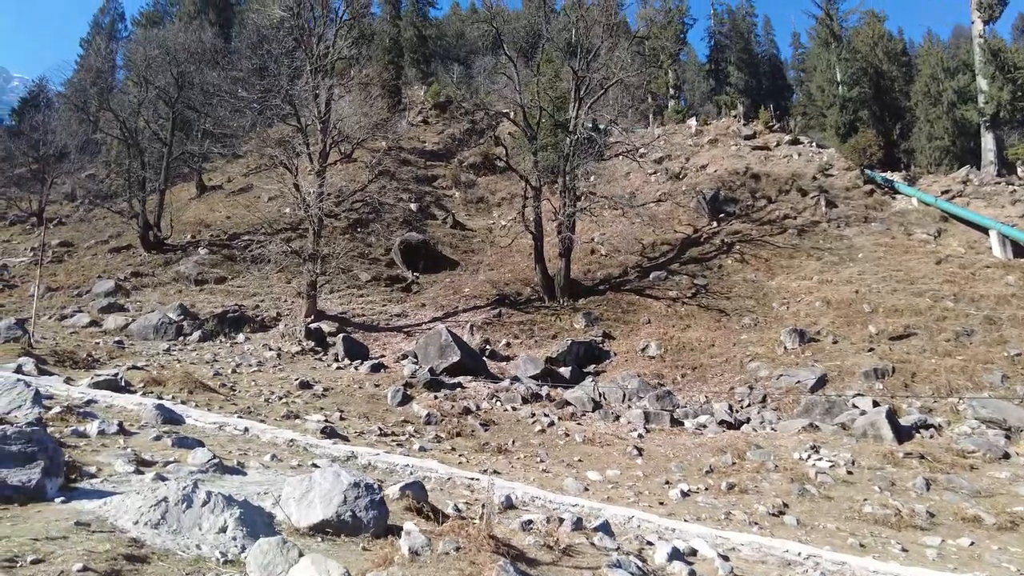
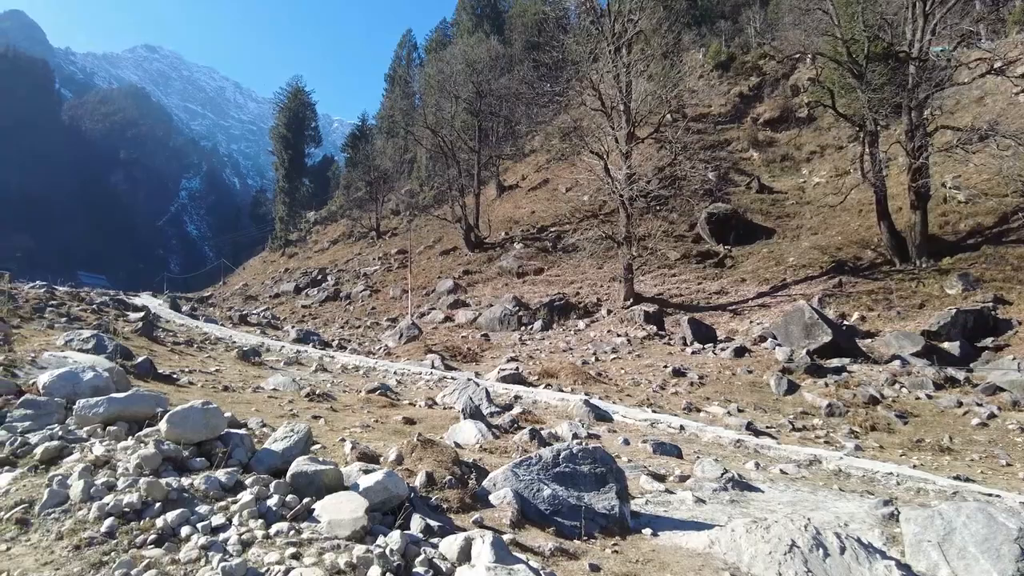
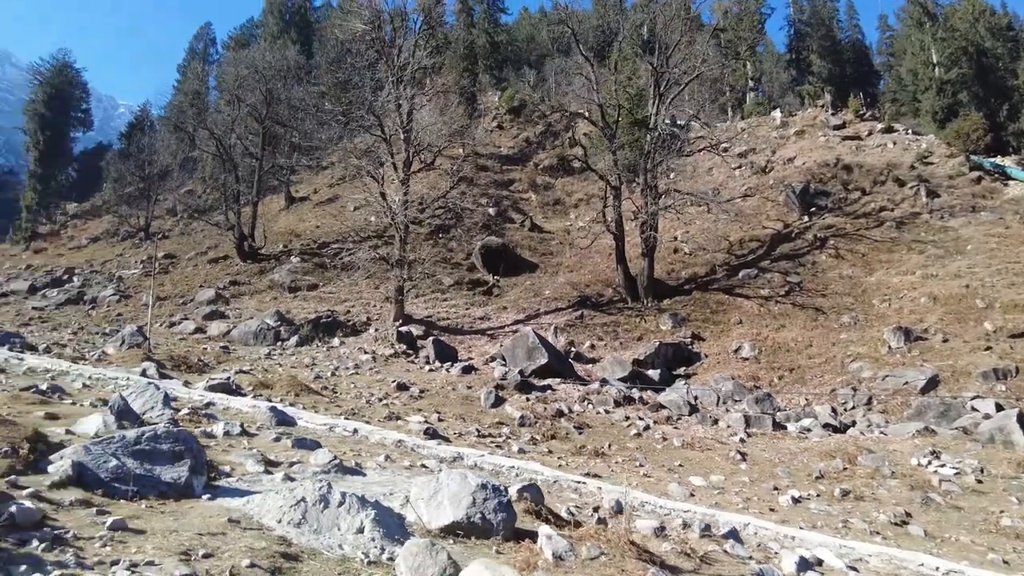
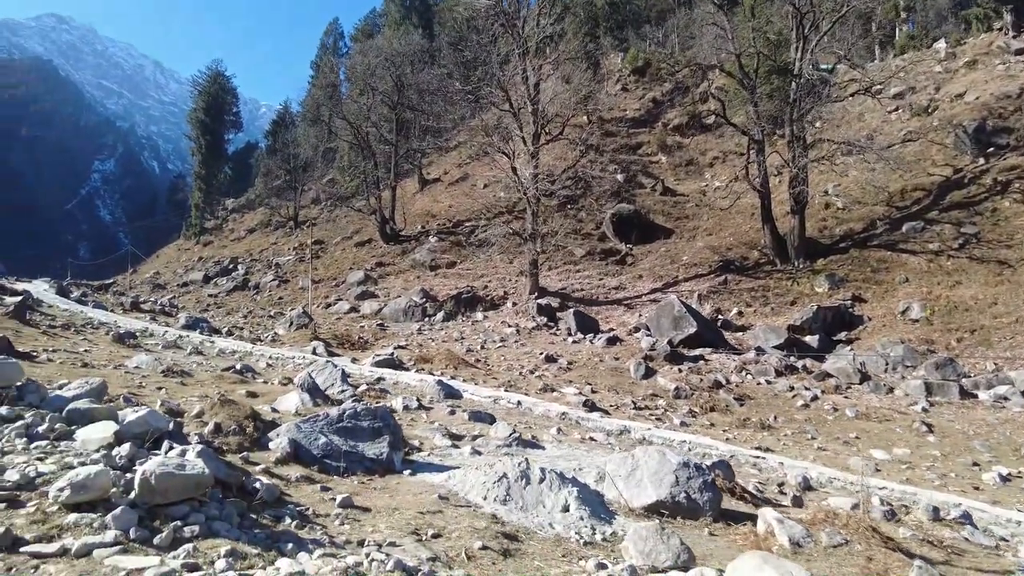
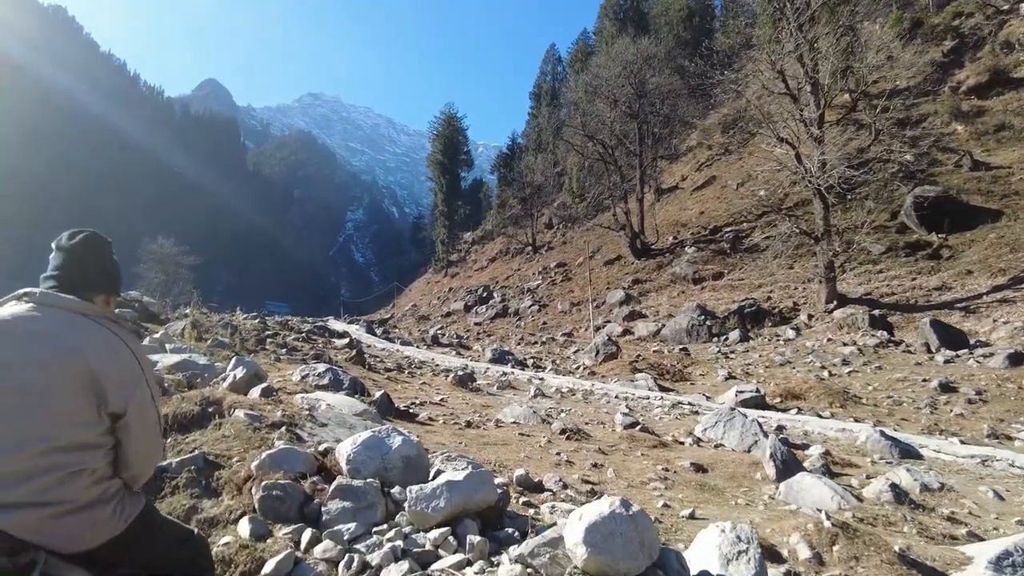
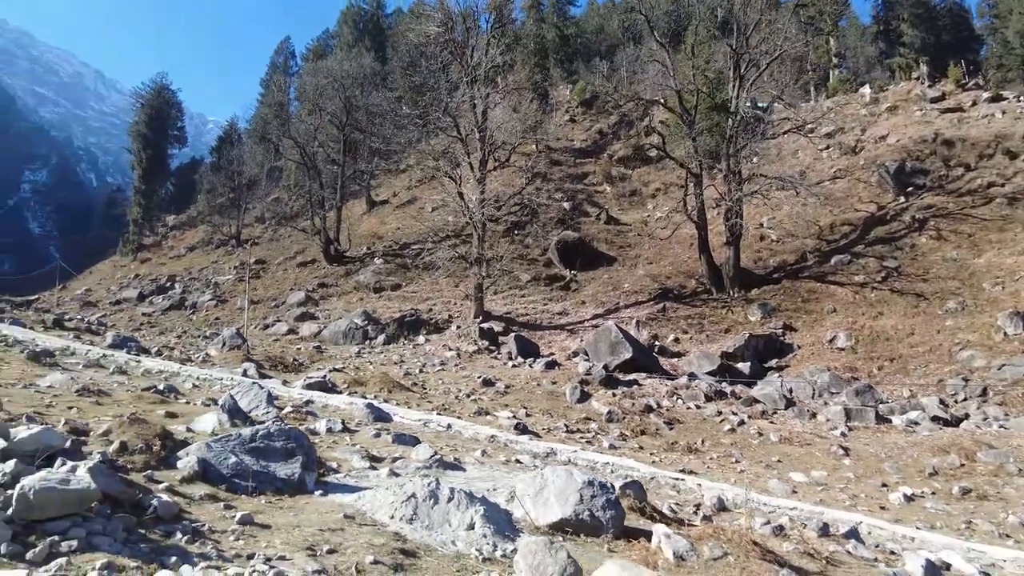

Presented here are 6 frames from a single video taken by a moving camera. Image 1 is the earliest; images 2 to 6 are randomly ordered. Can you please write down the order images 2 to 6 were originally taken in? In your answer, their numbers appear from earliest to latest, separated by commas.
3, 6, 4, 2, 5
